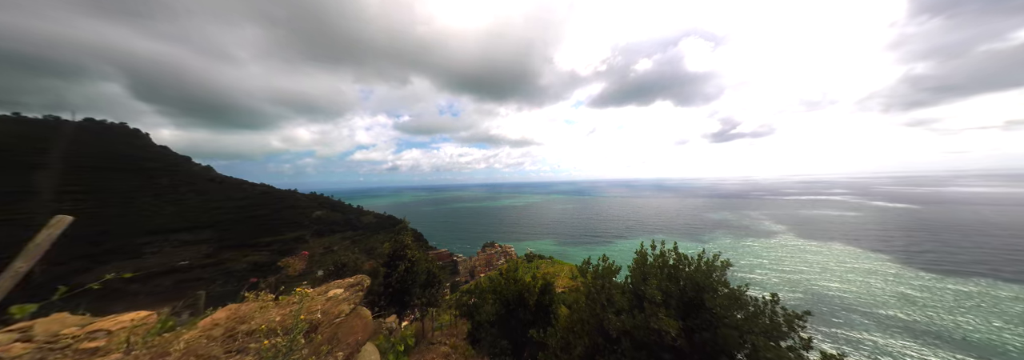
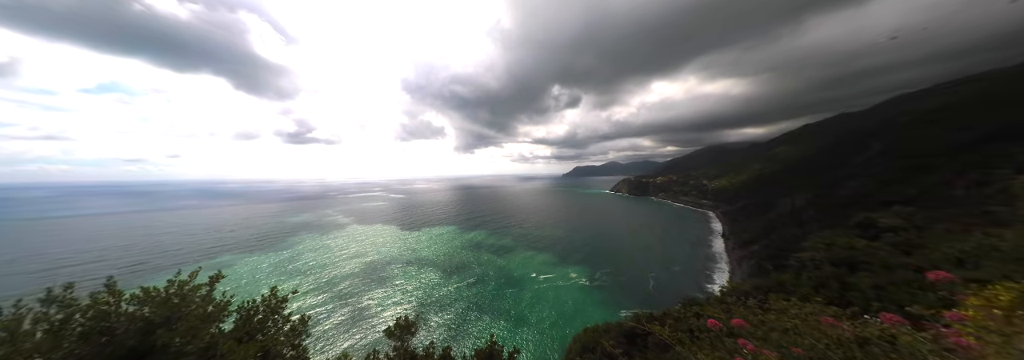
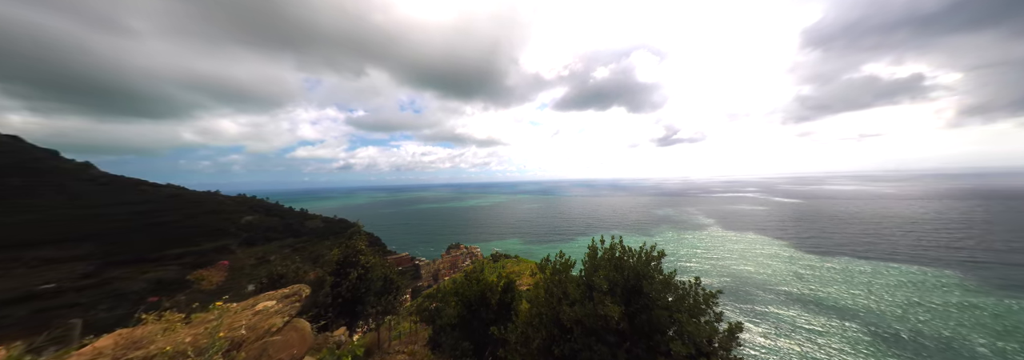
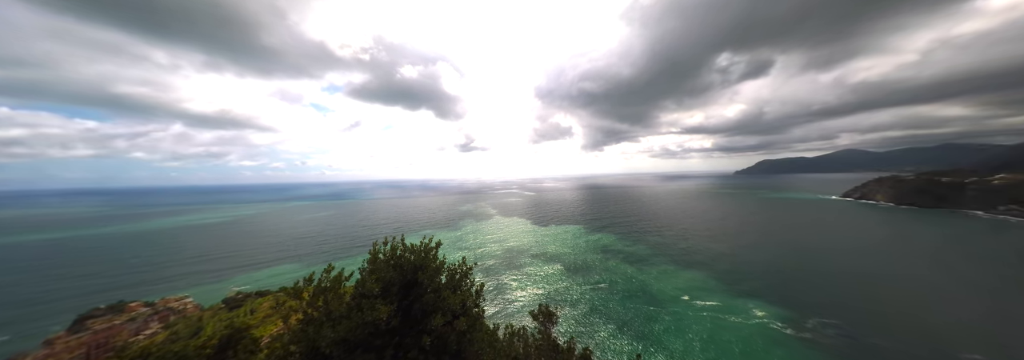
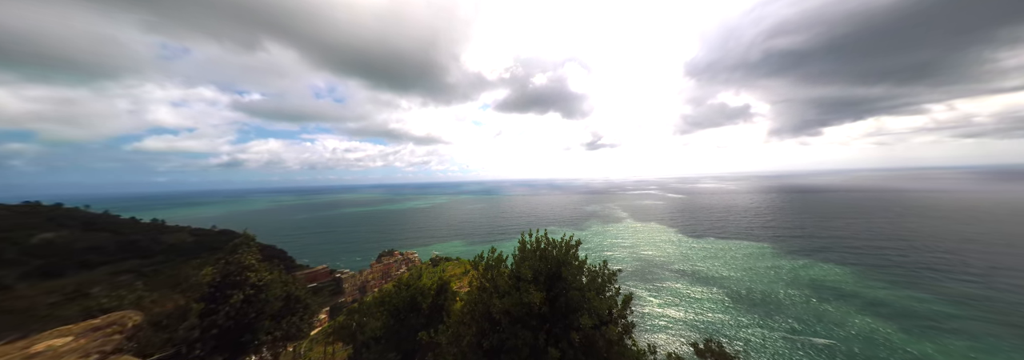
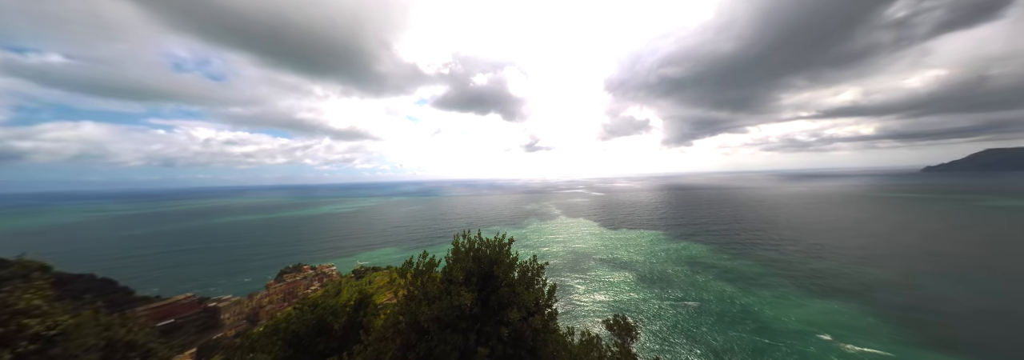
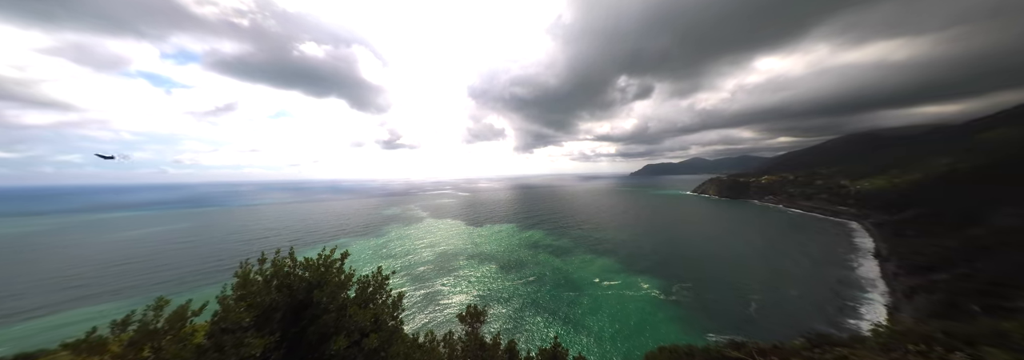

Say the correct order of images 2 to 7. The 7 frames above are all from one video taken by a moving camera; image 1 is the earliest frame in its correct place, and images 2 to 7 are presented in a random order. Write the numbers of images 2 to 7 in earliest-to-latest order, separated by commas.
3, 5, 6, 4, 7, 2
